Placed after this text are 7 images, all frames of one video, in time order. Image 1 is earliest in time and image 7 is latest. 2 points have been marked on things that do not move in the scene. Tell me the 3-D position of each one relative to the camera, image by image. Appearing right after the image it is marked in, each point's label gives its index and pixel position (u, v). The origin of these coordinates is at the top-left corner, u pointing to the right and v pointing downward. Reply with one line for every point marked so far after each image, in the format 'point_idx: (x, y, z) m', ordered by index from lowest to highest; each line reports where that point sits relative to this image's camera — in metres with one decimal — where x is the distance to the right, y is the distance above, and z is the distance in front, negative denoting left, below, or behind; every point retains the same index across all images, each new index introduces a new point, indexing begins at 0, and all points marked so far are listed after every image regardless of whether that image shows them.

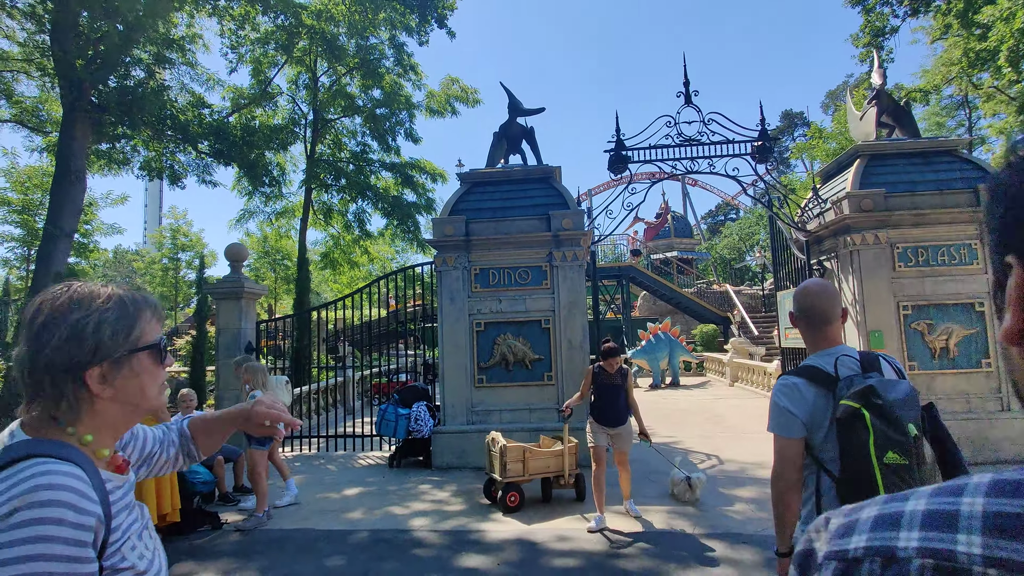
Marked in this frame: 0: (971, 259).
0: (+5.4, +0.3, +7.1) m
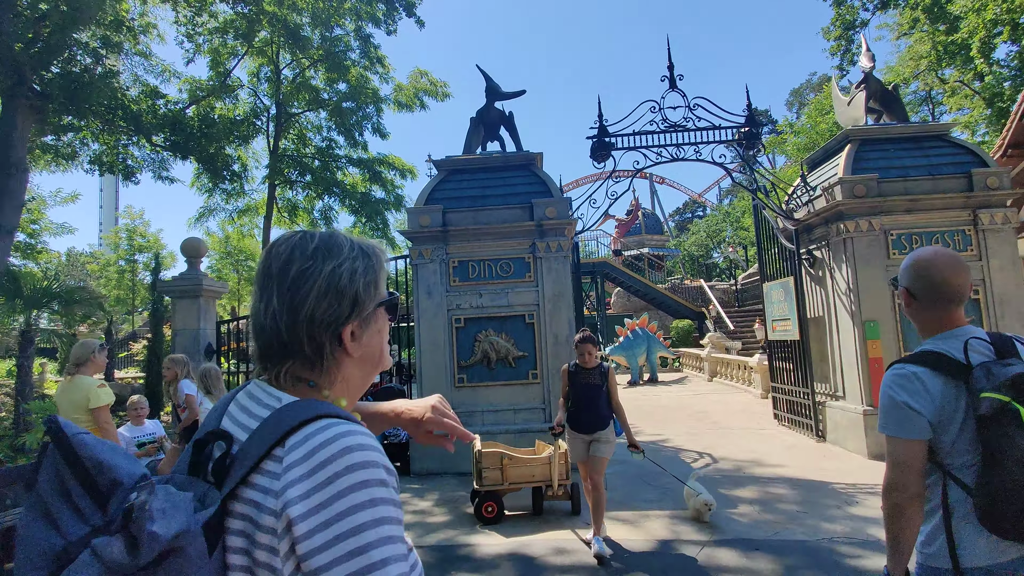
0: (+5.2, +0.5, +6.9) m
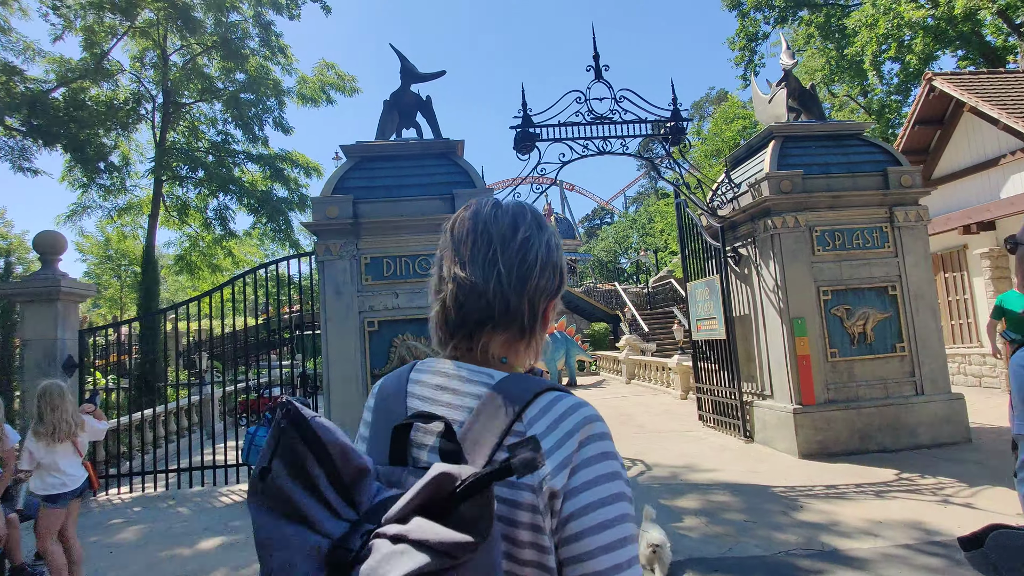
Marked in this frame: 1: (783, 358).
0: (+4.3, +0.5, +7.0) m
1: (+3.0, -0.8, +6.8) m
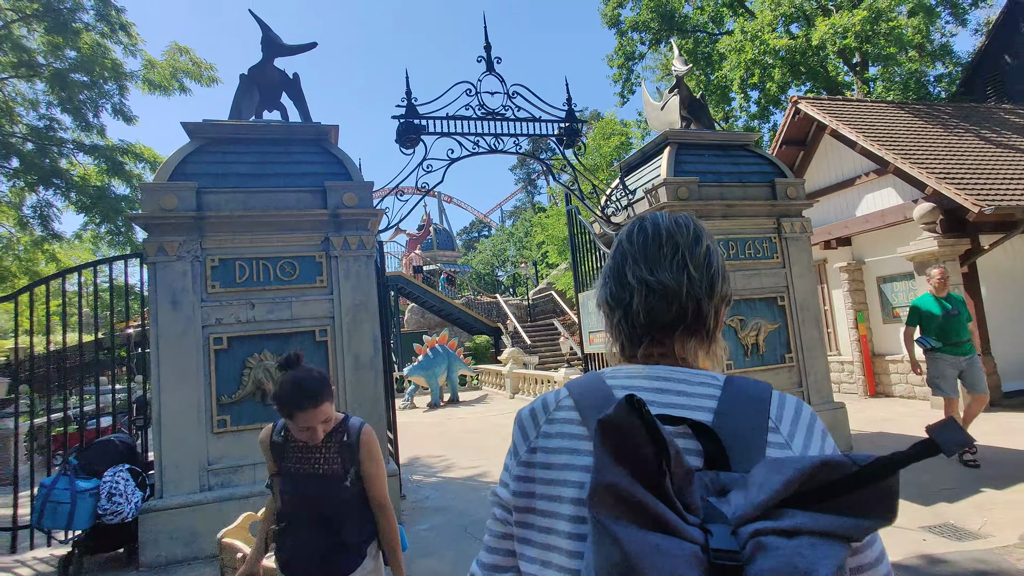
0: (+3.0, +0.4, +7.0) m
1: (+1.8, -0.9, +6.5) m
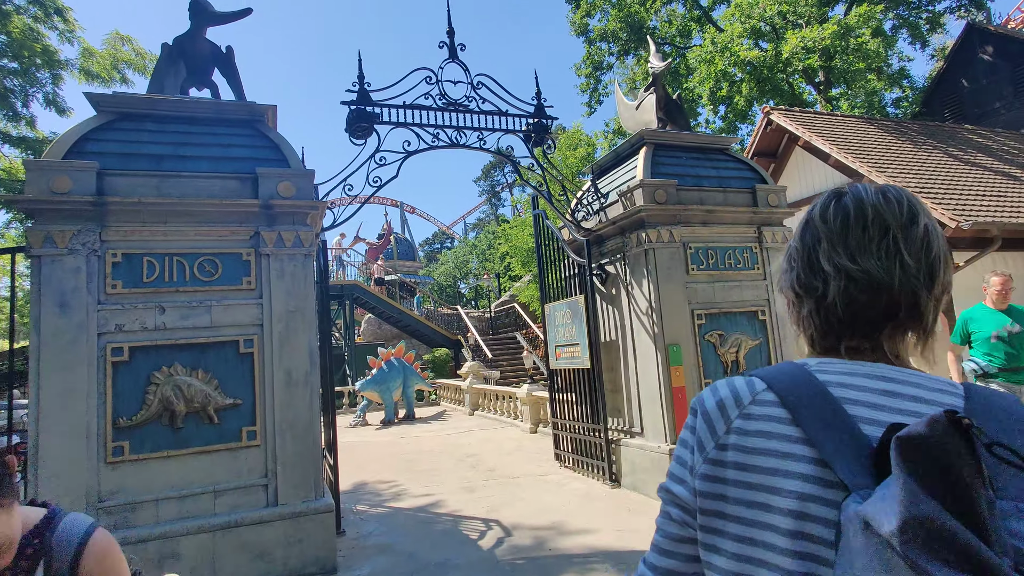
0: (+2.6, +0.3, +6.5) m
1: (+1.4, -1.0, +6.0) m
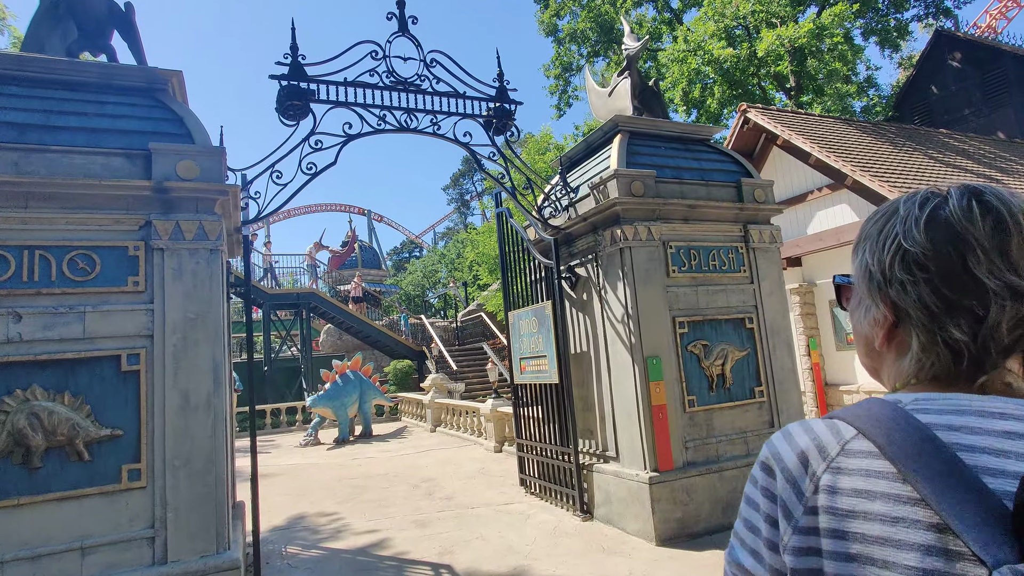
0: (+2.2, +0.2, +5.8) m
1: (+1.0, -1.0, +5.2) m
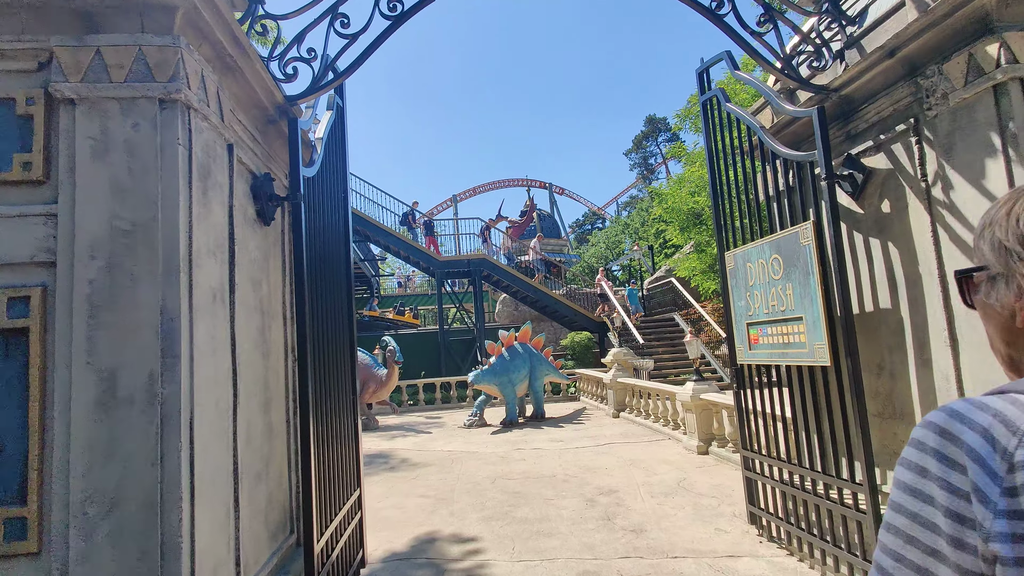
0: (+3.3, +0.7, +2.6) m
1: (+2.1, -0.6, +2.4) m
